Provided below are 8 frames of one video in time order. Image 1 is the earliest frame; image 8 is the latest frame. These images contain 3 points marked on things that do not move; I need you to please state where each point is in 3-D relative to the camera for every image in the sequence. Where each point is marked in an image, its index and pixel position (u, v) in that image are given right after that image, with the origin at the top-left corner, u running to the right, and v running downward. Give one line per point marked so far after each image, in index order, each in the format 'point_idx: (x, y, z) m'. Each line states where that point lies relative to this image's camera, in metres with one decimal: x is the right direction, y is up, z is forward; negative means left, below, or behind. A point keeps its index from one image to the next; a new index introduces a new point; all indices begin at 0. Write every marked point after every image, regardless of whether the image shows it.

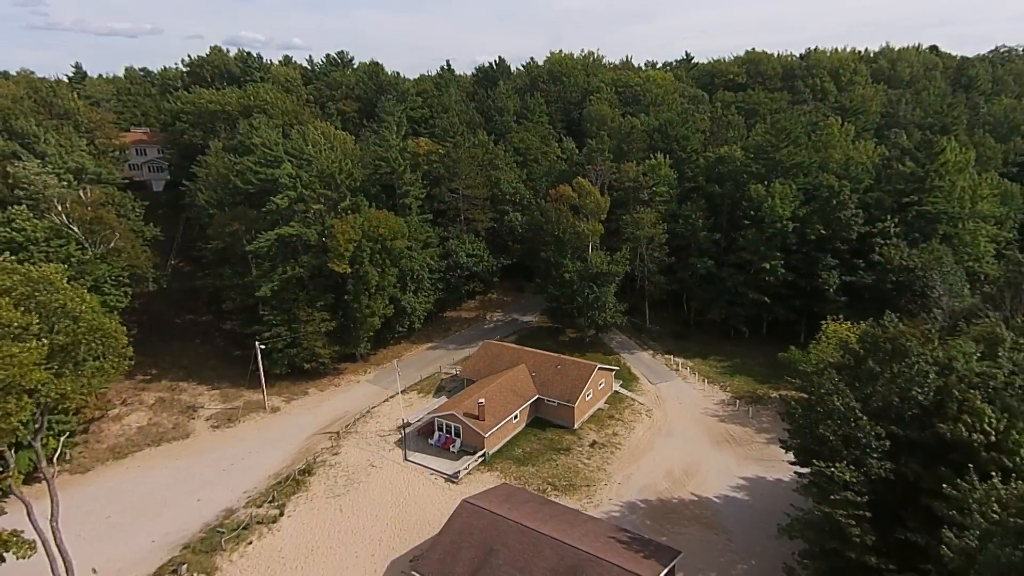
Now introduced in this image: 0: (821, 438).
0: (+12.1, -5.9, +18.5) m
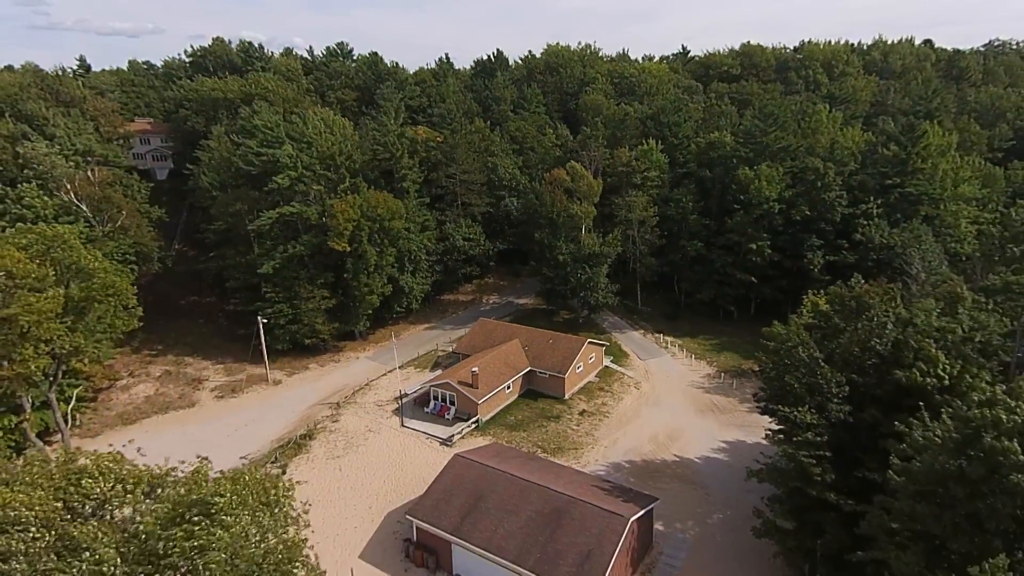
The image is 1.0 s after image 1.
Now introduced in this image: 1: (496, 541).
0: (+11.5, -4.2, +19.8) m
1: (-0.6, -10.5, +19.6) m
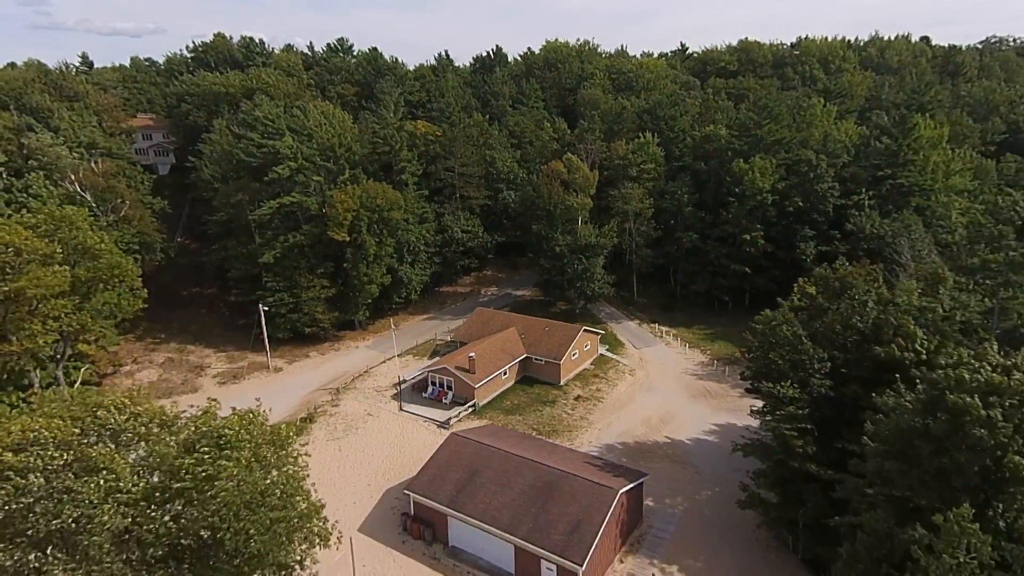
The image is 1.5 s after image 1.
0: (+11.2, -3.4, +20.4) m
1: (-0.9, -9.6, +20.3) m
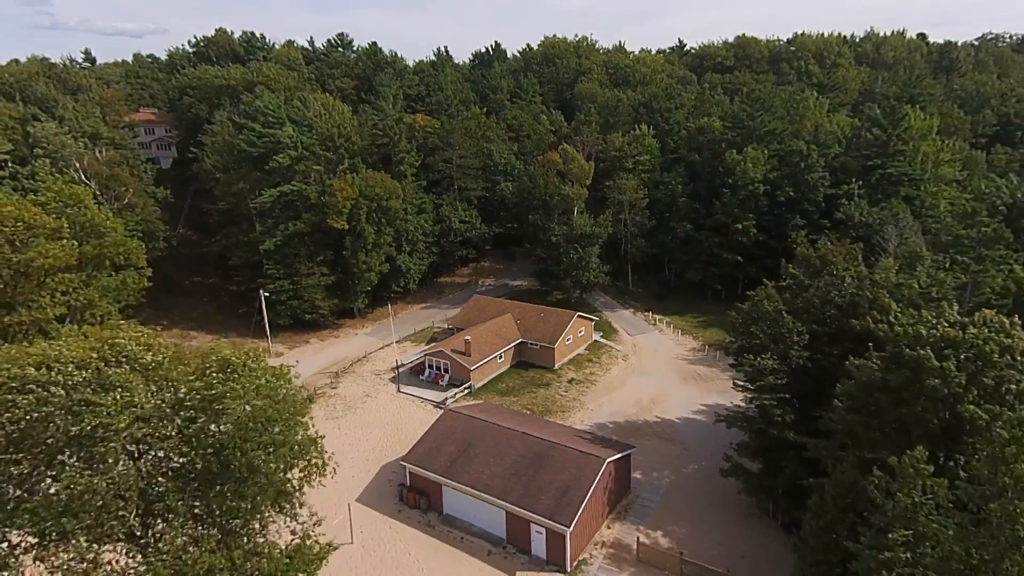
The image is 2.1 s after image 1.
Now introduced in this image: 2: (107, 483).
0: (+10.9, -2.3, +21.2) m
1: (-1.3, -8.6, +21.1) m
2: (-6.9, -3.1, +7.9) m
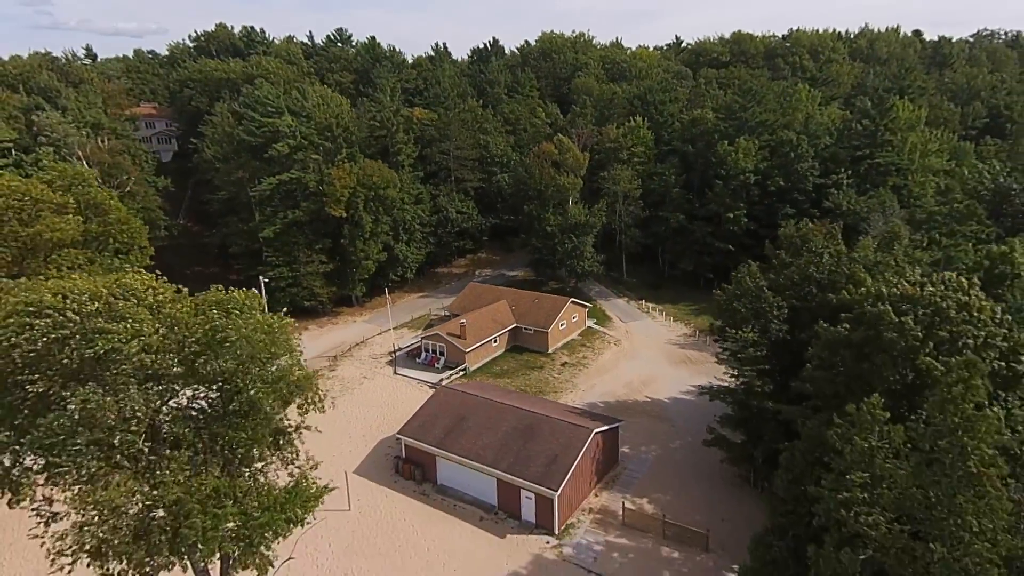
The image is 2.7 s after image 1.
0: (+10.5, -1.3, +21.9) m
1: (-1.7, -7.5, +21.8) m
2: (-7.3, -2.1, +8.7) m
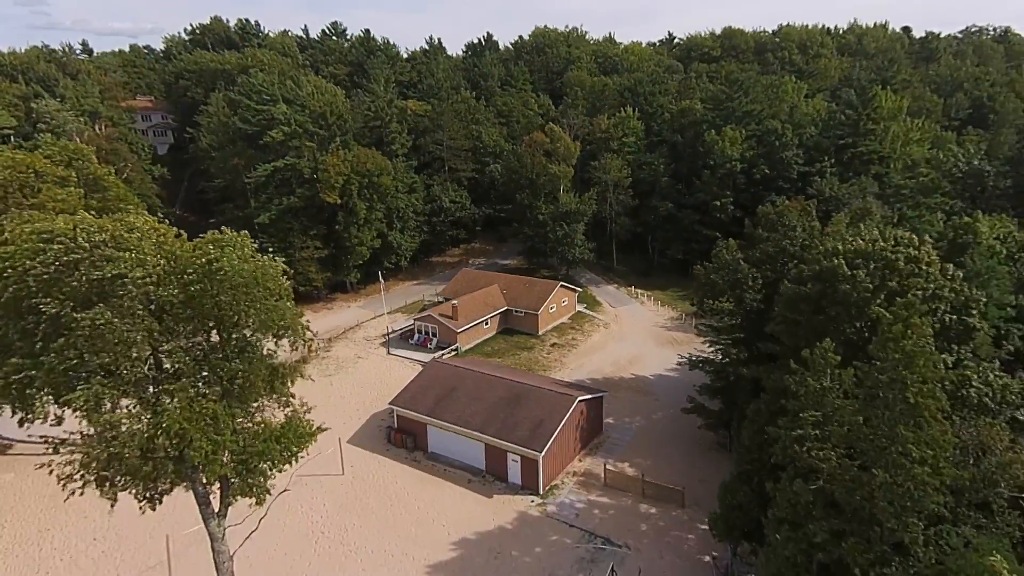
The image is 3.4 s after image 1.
0: (+9.9, 0.0, +22.9) m
1: (-2.3, -6.2, +22.7) m
2: (-7.8, -0.8, +9.5) m
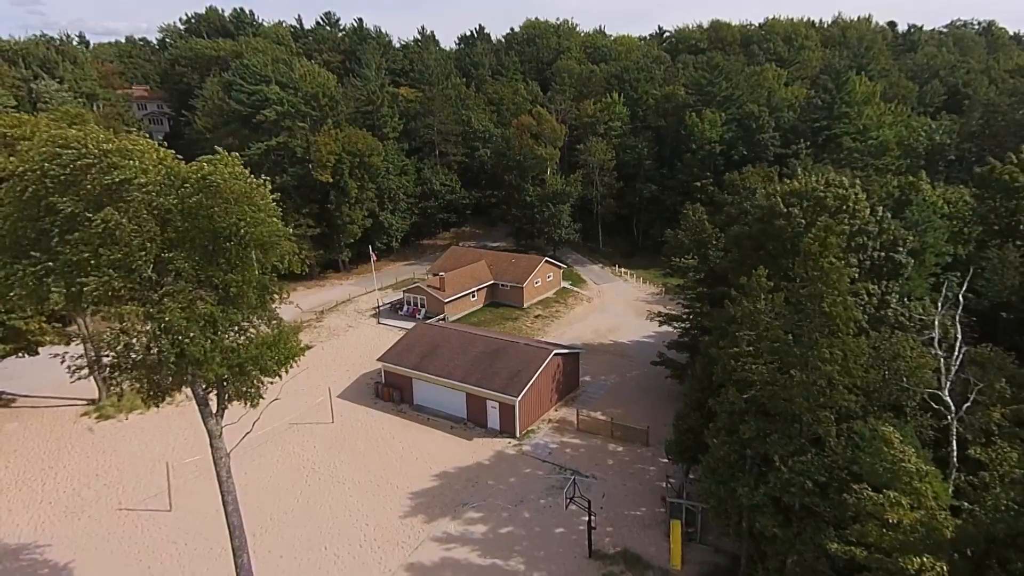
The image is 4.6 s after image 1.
0: (+8.8, +2.1, +24.4) m
1: (-3.3, -4.2, +24.1) m
2: (-8.7, +1.2, +10.9) m
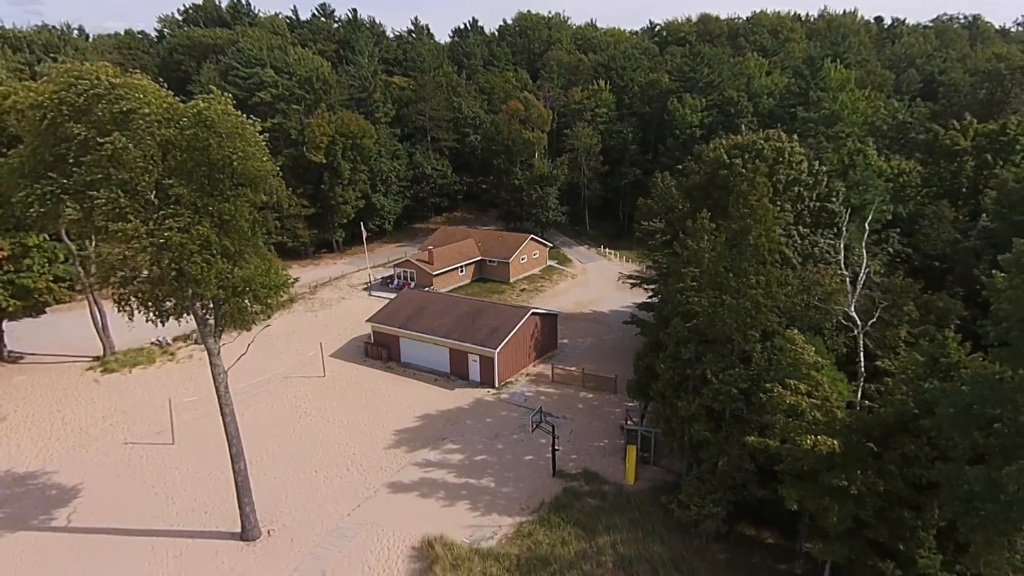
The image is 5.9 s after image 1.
0: (+7.7, +4.1, +26.0) m
1: (-4.4, -2.2, +25.7) m
2: (-9.7, +3.1, +12.5) m
